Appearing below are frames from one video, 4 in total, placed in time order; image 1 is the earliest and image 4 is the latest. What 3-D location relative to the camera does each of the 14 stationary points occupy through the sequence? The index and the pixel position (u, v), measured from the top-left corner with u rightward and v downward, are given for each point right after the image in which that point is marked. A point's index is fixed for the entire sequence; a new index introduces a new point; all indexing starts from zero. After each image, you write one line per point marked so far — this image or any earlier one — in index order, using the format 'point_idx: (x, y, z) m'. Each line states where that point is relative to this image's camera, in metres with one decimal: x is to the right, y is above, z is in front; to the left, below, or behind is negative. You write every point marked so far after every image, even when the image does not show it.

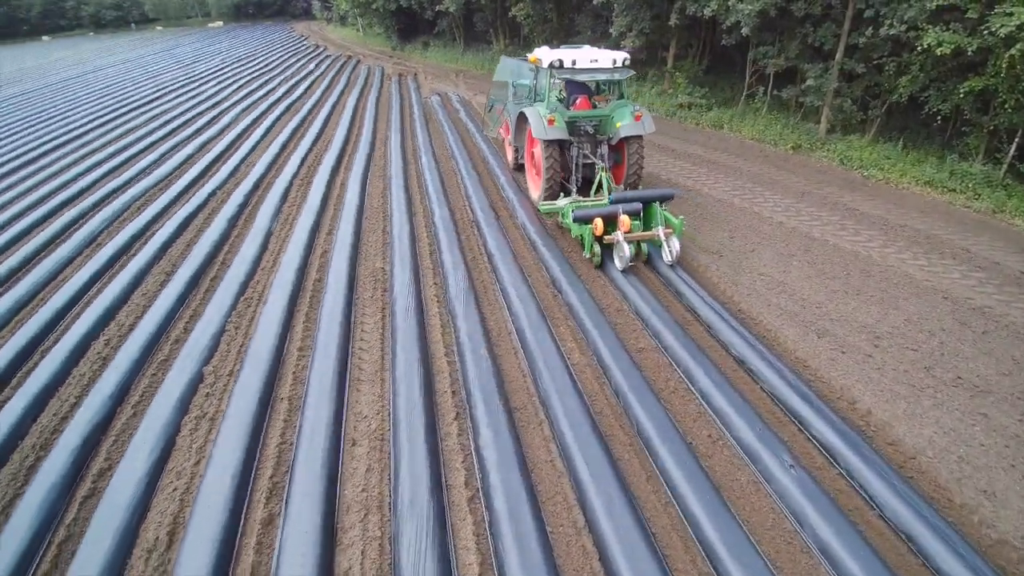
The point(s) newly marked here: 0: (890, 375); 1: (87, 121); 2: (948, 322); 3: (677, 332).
0: (+2.7, -0.6, +3.7) m
1: (-8.3, +3.3, +10.2) m
2: (+3.6, -0.3, +4.3) m
3: (+1.3, -0.3, +4.0) m
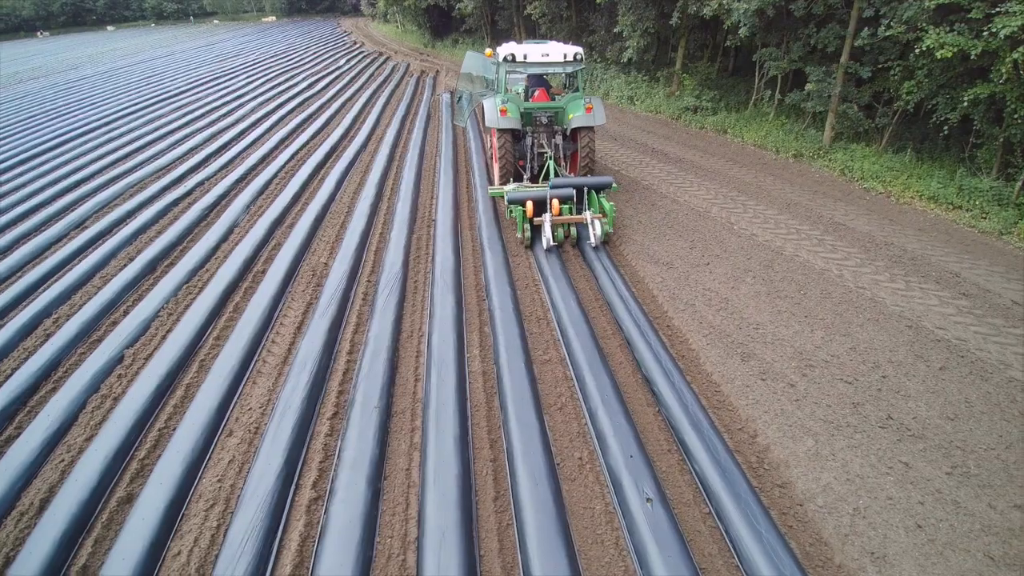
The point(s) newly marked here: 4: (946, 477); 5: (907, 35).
0: (+1.9, -0.8, +3.3) m
1: (-8.2, +3.8, +10.8) m
2: (+2.9, -0.5, +3.8) m
3: (+0.6, -0.4, +3.8) m
4: (+2.5, -1.1, +2.9) m
5: (+4.2, +2.7, +5.5) m
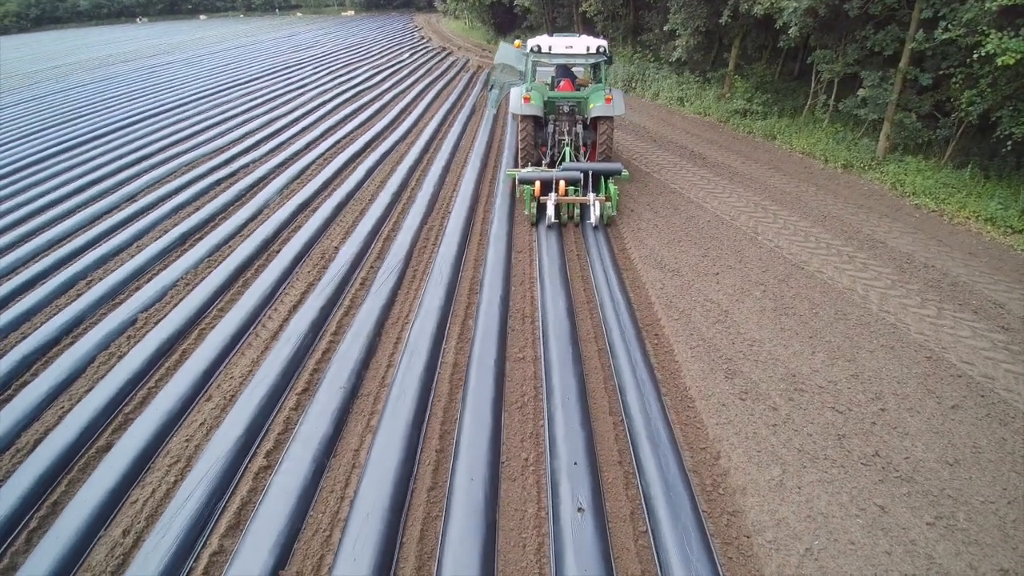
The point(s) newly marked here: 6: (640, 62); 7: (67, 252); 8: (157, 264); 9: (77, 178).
0: (+1.6, -0.9, +3.1) m
1: (-7.2, +4.4, +11.6) m
2: (+2.7, -0.7, +3.5) m
3: (+0.4, -0.4, +3.7) m
4: (+2.1, -1.2, +2.6) m
5: (+4.4, +2.4, +5.0) m
6: (+2.7, +4.8, +11.1) m
7: (-4.7, +0.4, +5.4) m
8: (-3.6, +0.2, +5.3) m
9: (-6.1, +1.6, +7.3) m
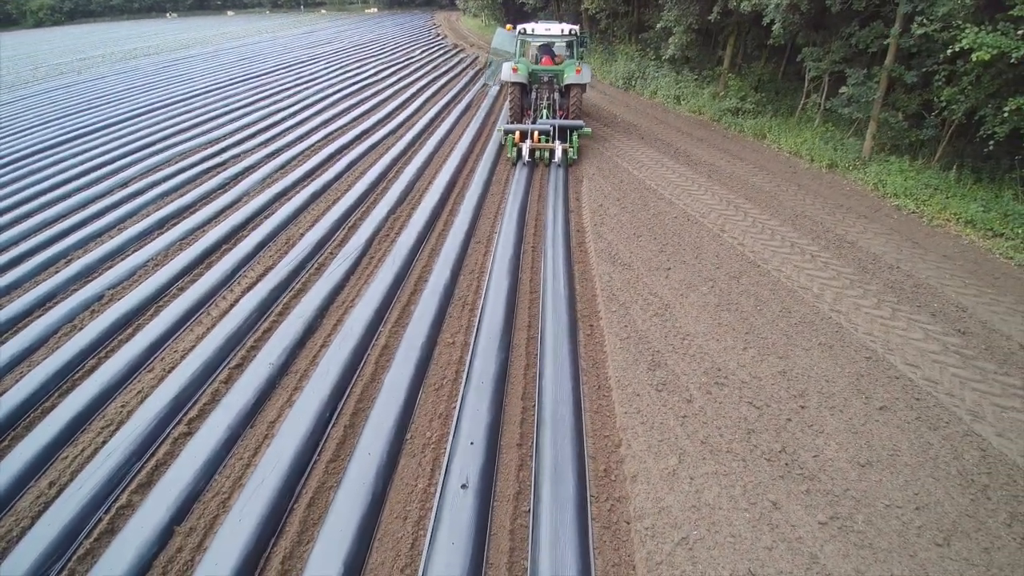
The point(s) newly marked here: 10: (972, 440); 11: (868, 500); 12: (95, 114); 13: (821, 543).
0: (+1.0, -0.8, +3.1) m
1: (-7.2, +4.7, +12.0) m
2: (+2.1, -0.6, +3.4) m
3: (-0.1, -0.3, +3.7) m
4: (+1.5, -1.2, +2.6) m
5: (+4.0, +2.4, +4.8) m
6: (+2.8, +4.8, +11.0) m
7: (-5.1, +0.6, +5.7) m
8: (-4.0, +0.5, +5.5) m
9: (-6.4, +1.8, +7.7) m
10: (+2.7, -0.9, +3.1) m
11: (+1.9, -1.1, +2.7) m
12: (-8.0, +3.4, +10.0) m
13: (+1.5, -1.2, +2.5) m
